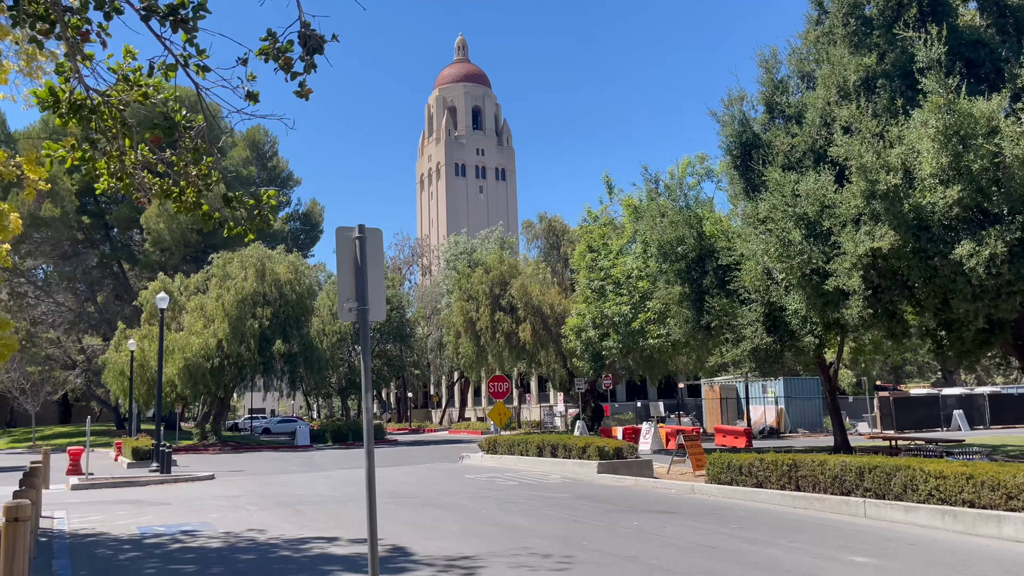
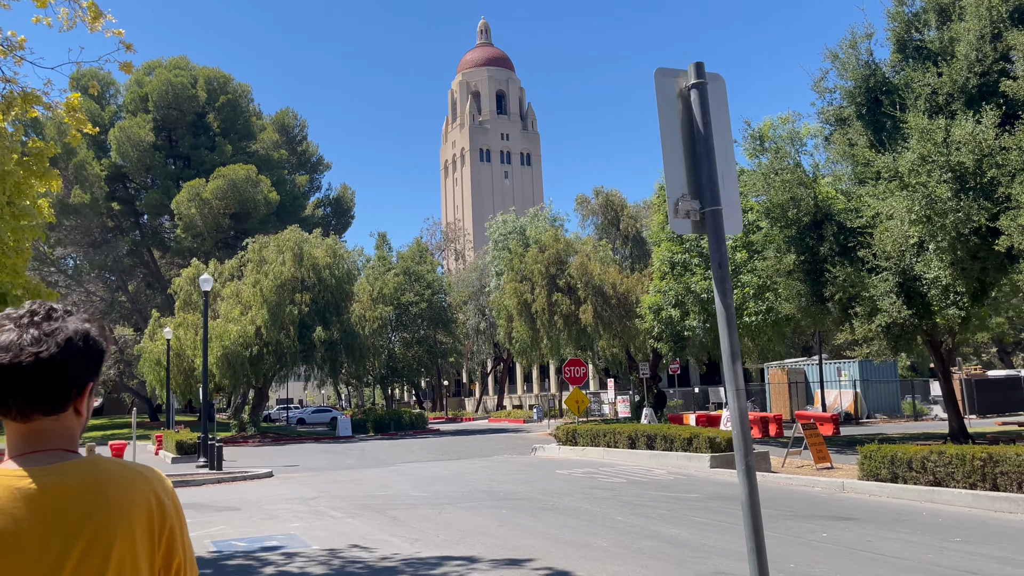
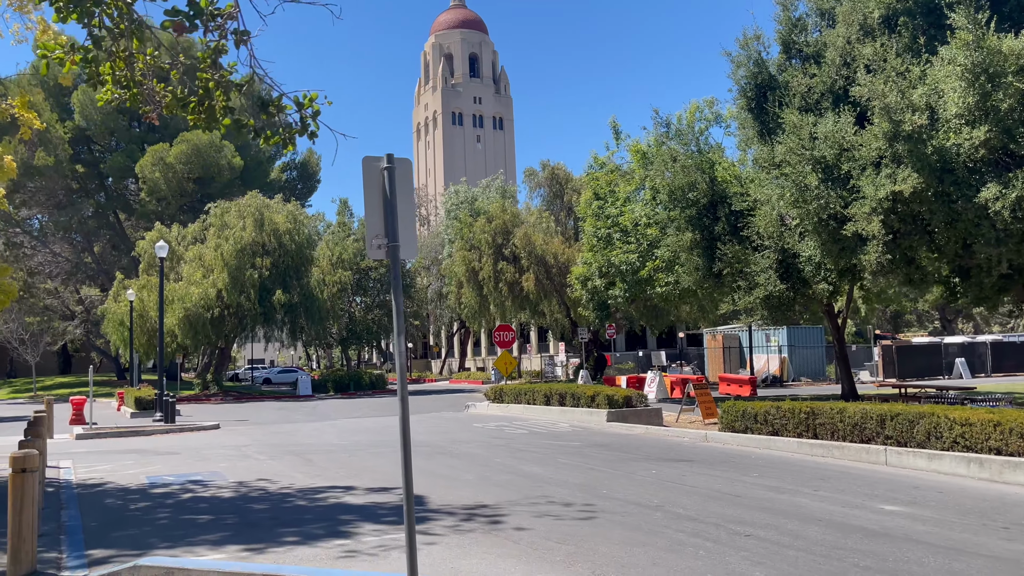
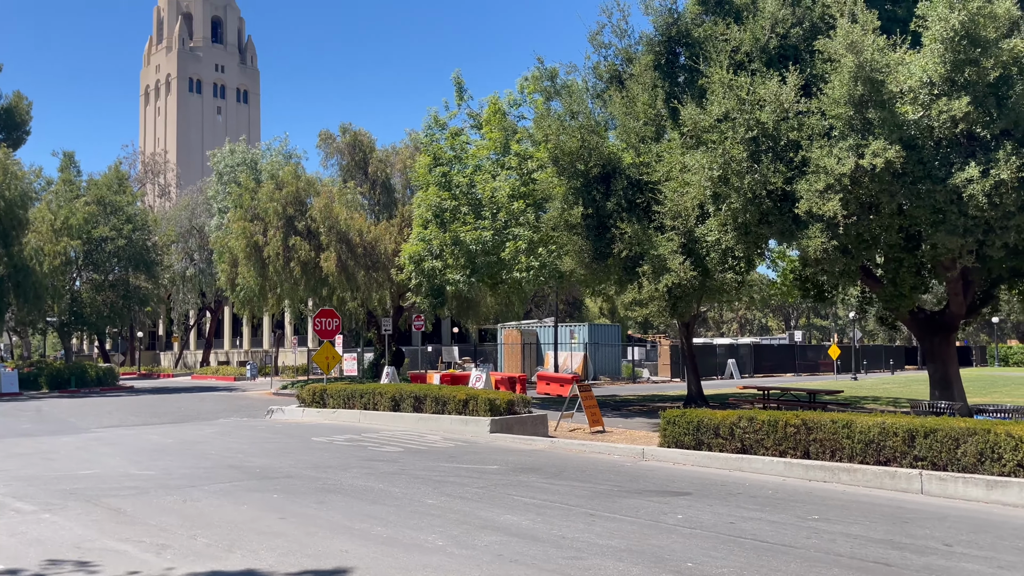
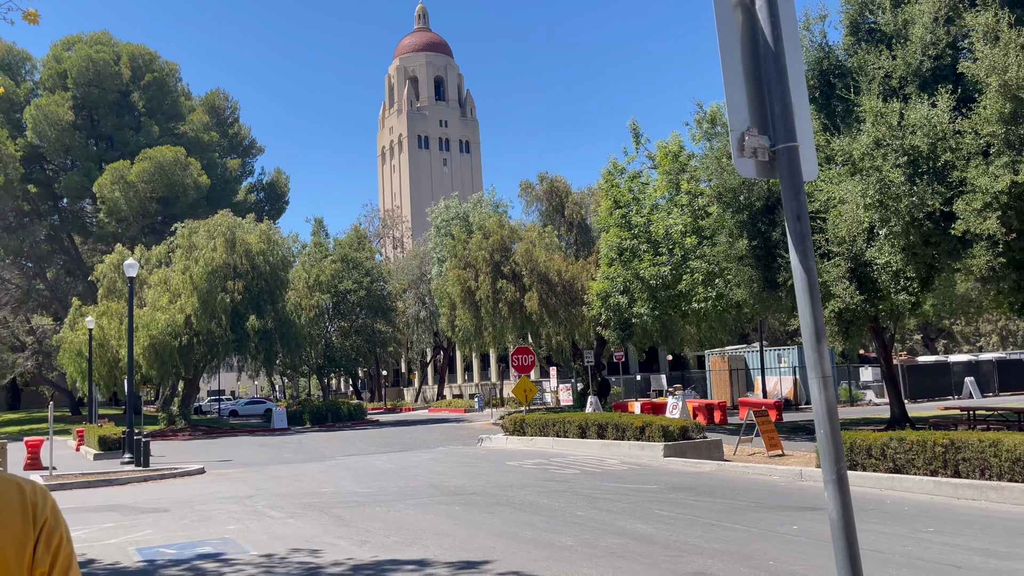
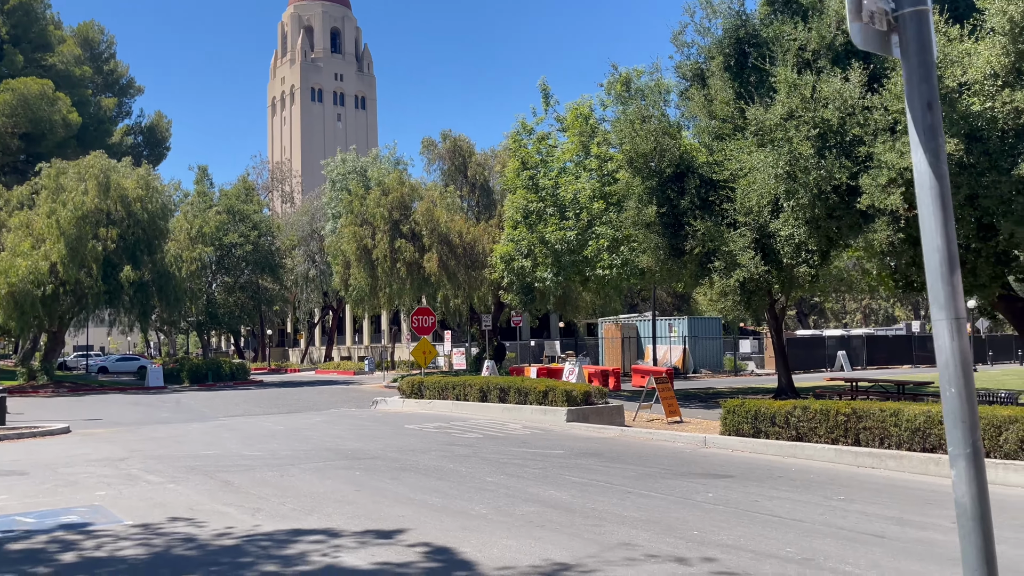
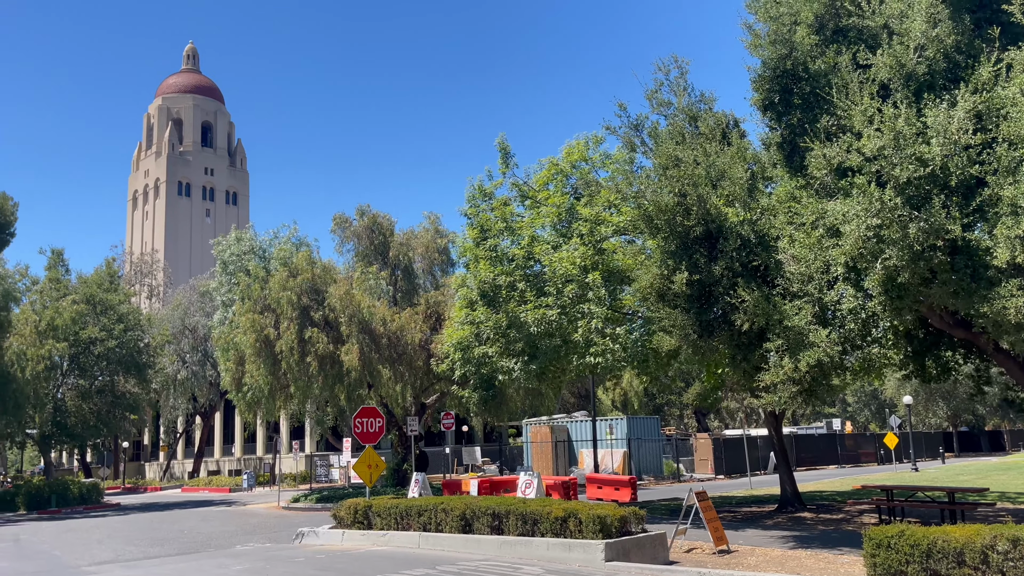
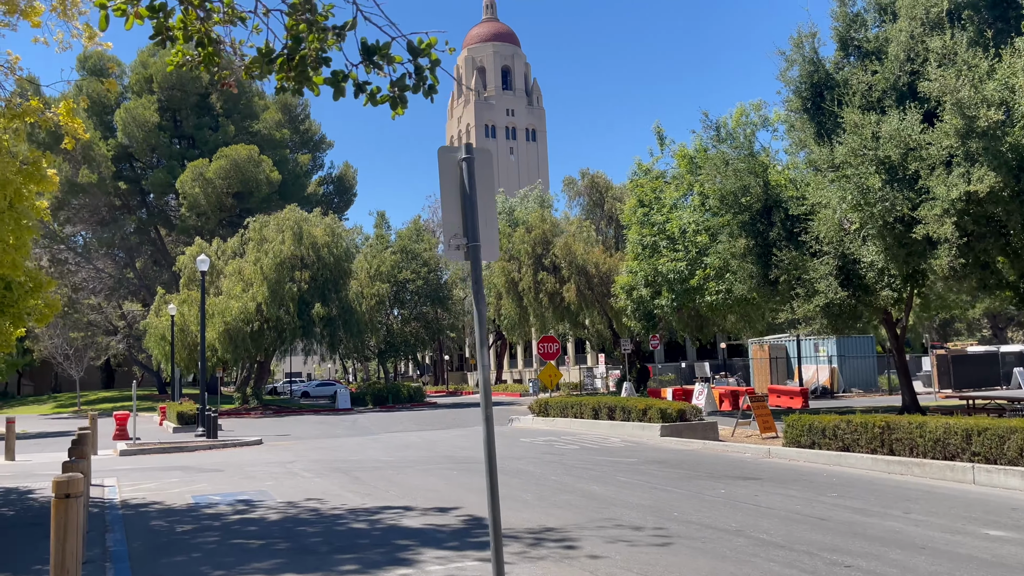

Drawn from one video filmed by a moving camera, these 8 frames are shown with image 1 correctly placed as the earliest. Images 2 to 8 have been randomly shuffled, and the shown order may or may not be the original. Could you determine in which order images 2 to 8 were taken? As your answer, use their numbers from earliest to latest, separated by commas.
3, 8, 2, 5, 6, 4, 7
